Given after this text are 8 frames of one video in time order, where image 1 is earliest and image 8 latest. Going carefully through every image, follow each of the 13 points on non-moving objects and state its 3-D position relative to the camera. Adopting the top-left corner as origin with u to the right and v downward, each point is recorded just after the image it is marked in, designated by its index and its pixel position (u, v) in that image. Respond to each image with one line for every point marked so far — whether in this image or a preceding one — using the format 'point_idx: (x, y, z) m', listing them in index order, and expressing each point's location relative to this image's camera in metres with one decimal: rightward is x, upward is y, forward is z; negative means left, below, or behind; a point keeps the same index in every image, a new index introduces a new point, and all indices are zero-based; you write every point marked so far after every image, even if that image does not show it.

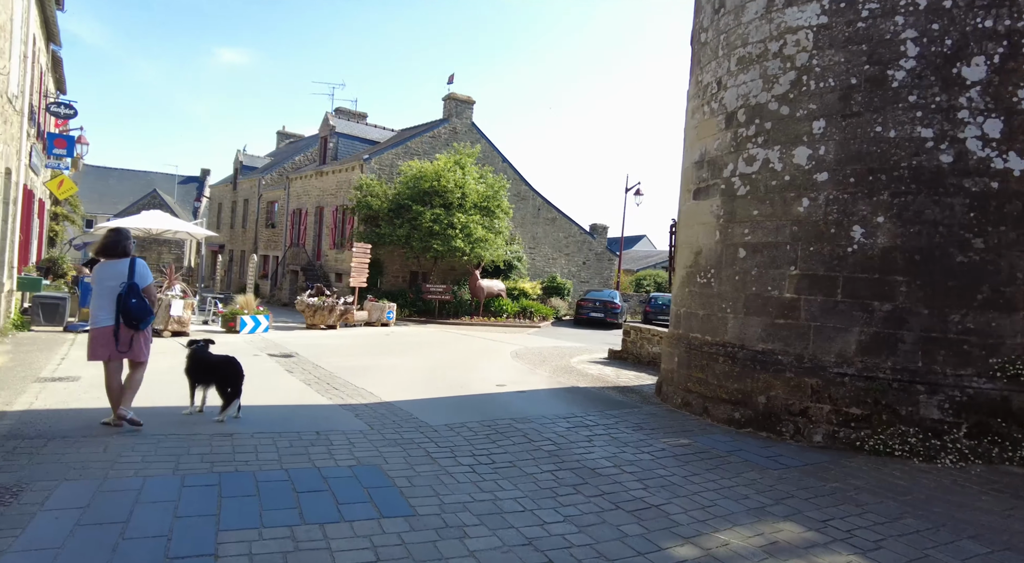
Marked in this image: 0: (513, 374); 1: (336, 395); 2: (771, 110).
0: (0.0, -1.4, +9.5) m
1: (-2.1, -1.4, +7.6) m
2: (+2.6, +1.7, +6.2) m
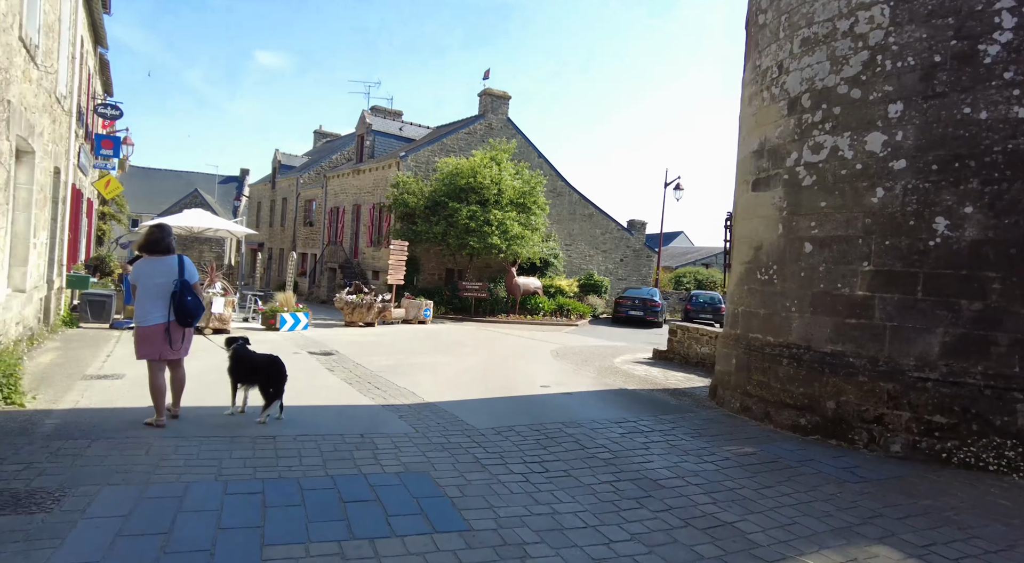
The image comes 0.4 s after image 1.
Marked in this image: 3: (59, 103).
0: (+0.6, -1.4, +9.2) m
1: (-1.6, -1.3, +7.4) m
2: (+3.0, +1.7, +5.7) m
3: (-7.5, +3.0, +10.3) m
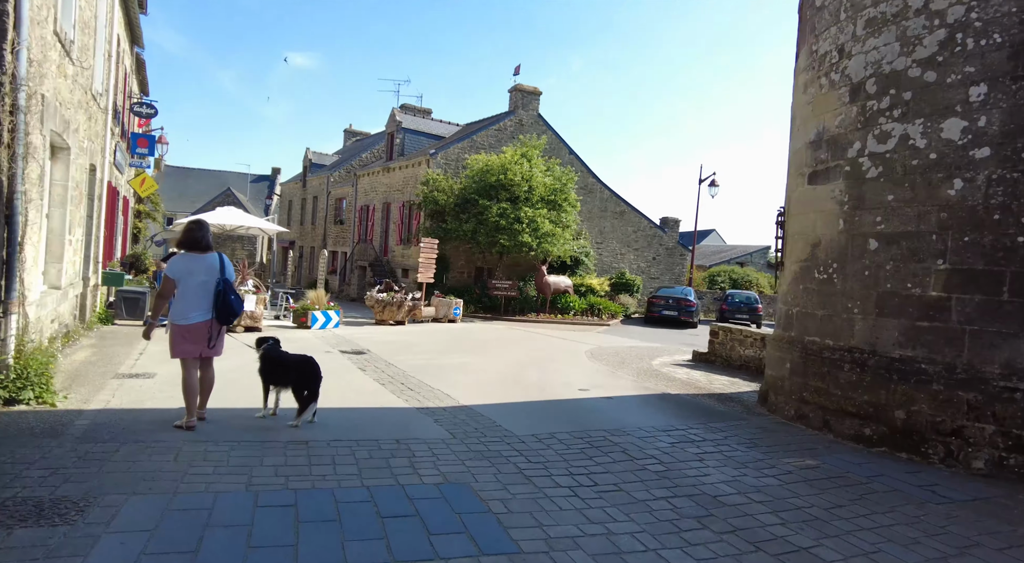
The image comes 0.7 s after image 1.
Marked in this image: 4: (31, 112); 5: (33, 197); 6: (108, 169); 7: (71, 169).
0: (+1.2, -1.4, +8.9) m
1: (-1.1, -1.3, +7.2) m
2: (+3.4, +1.7, +5.3) m
3: (-6.9, +3.0, +10.3) m
4: (-4.4, +1.6, +5.7) m
5: (-4.7, +0.8, +6.1) m
6: (-8.6, +2.4, +13.3) m
7: (-6.0, +1.5, +8.5) m
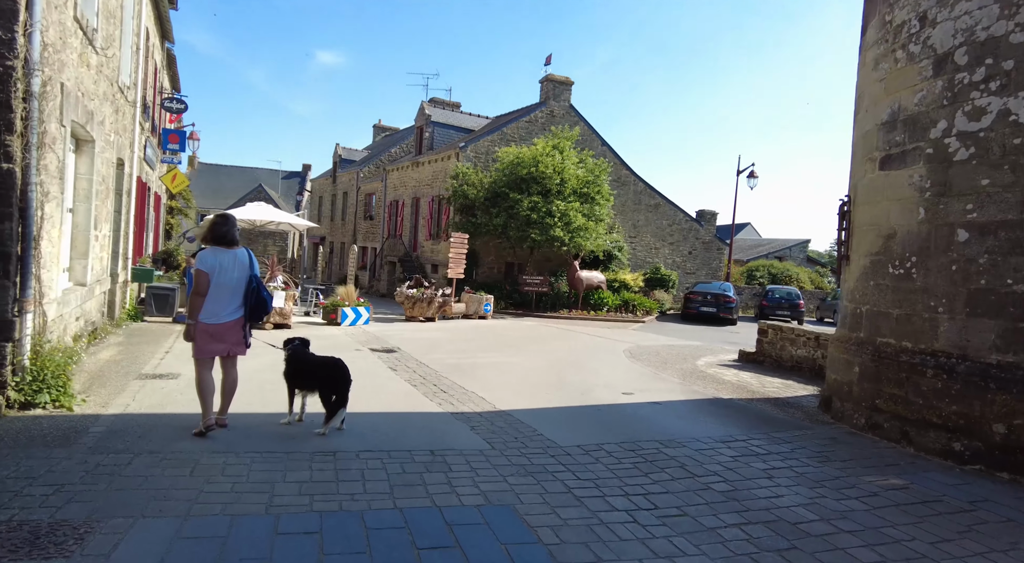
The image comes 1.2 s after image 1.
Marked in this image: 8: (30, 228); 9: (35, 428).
0: (+1.7, -1.3, +8.4) m
1: (-0.7, -1.3, +6.7) m
2: (+3.7, +1.8, +4.7) m
3: (-6.3, +3.1, +10.1) m
4: (-4.1, +1.6, +5.5) m
5: (-4.3, +0.9, +5.8) m
6: (-7.9, +2.5, +13.2) m
7: (-5.5, +1.6, +8.3) m
8: (-3.9, +0.4, +5.1) m
9: (-3.5, -1.1, +4.6) m
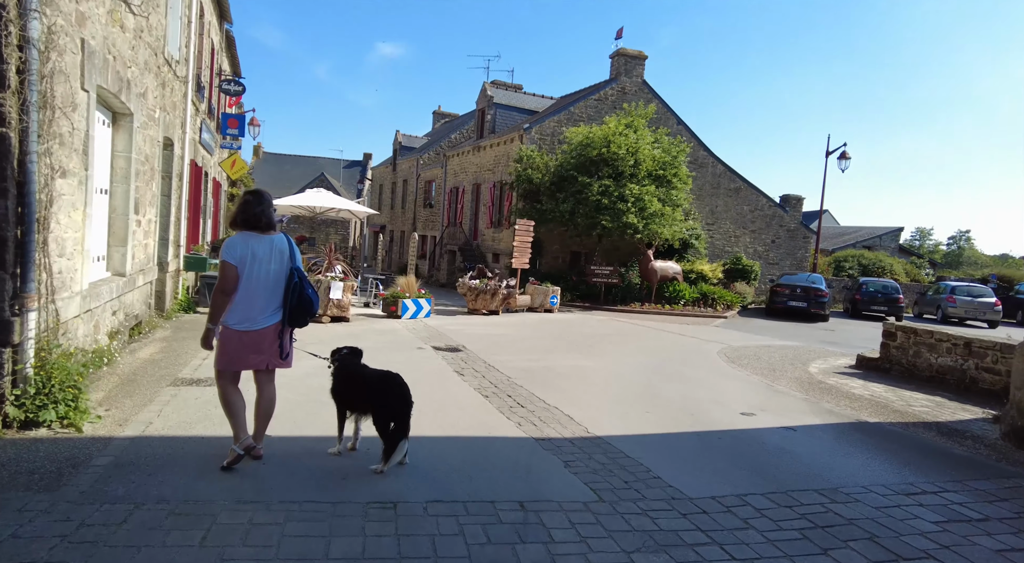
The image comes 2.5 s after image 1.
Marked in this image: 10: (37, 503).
0: (+2.6, -1.3, +7.0) m
1: (+0.1, -1.2, +5.6) m
2: (+4.4, +1.8, +3.0) m
3: (-5.1, +3.2, +9.4) m
4: (-3.3, +1.6, +4.5) m
5: (-3.5, +0.9, +5.0) m
6: (-6.4, +2.7, +12.6) m
7: (-4.5, +1.7, +7.5) m
8: (-3.2, +0.5, +4.2) m
9: (-2.9, -1.0, +3.7) m
10: (-2.3, -1.1, +3.1) m
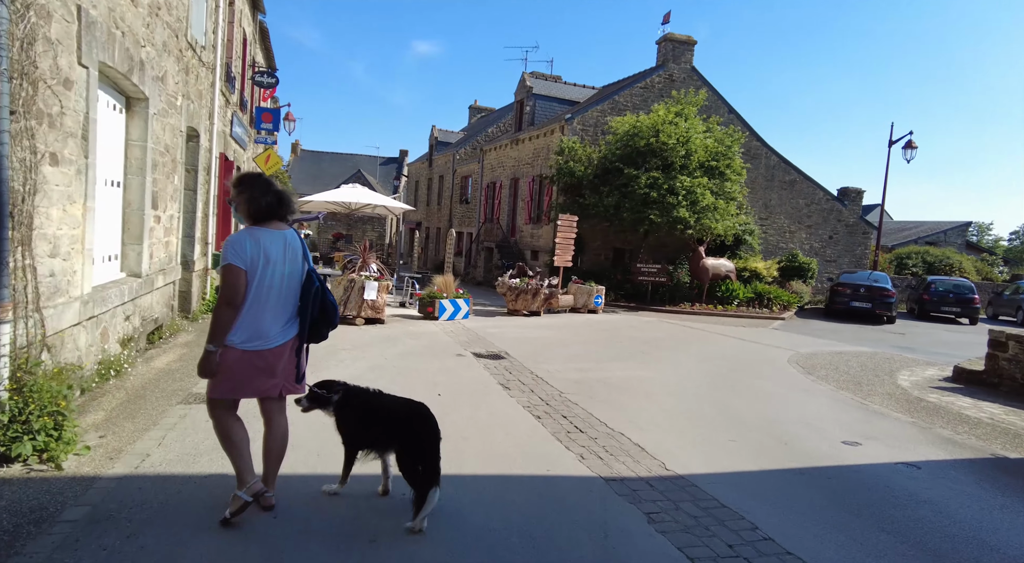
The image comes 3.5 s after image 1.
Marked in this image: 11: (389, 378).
0: (+3.2, -1.3, +6.0) m
1: (+0.6, -1.3, +4.7) m
2: (+4.7, +1.7, +1.9) m
3: (-4.5, +3.2, +8.8) m
4: (-2.9, +1.6, +3.8) m
5: (-3.1, +0.9, +4.3) m
6: (-5.6, +2.7, +12.0) m
7: (-3.9, +1.7, +6.9) m
8: (-2.8, +0.5, +3.5) m
9: (-2.5, -1.1, +3.0) m
10: (-2.0, -1.1, +2.3) m
11: (-1.3, -1.0, +6.6) m
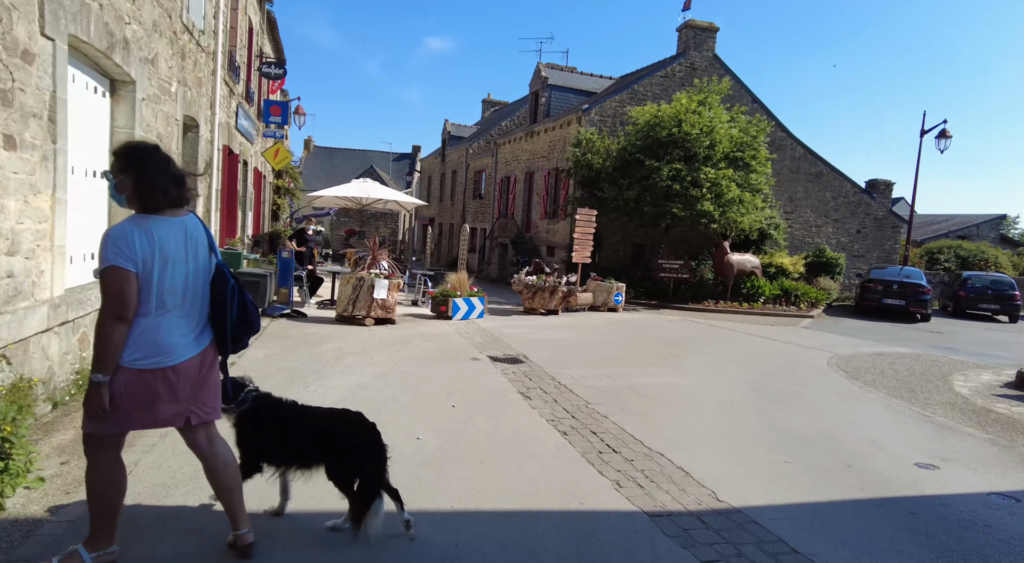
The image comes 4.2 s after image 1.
0: (+3.4, -1.3, +5.3) m
1: (+0.8, -1.3, +4.1) m
2: (+4.8, +1.7, +1.2) m
3: (-4.2, +3.2, +8.2) m
4: (-2.8, +1.6, +3.3) m
5: (-2.9, +0.9, +3.7) m
6: (-5.3, +2.7, +11.5) m
7: (-3.7, +1.7, +6.3) m
8: (-2.7, +0.4, +2.9) m
9: (-2.4, -1.1, +2.4) m
10: (-1.9, -1.1, +1.7) m
11: (-1.1, -1.0, +6.1) m
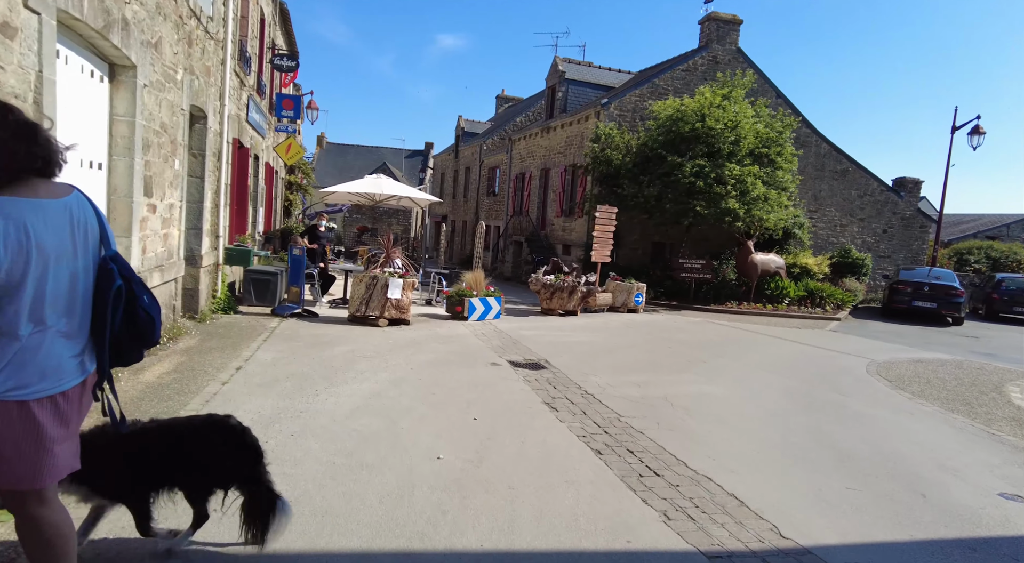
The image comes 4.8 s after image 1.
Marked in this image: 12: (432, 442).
0: (+3.6, -1.3, +4.8) m
1: (+0.9, -1.3, +3.6) m
2: (+5.0, +1.6, +0.6) m
3: (-3.9, +3.3, +7.8) m
4: (-2.6, +1.6, +2.8) m
5: (-2.7, +0.9, +3.3) m
6: (-4.9, +2.8, +11.1) m
7: (-3.5, +1.7, +5.9) m
8: (-2.5, +0.4, +2.5) m
9: (-2.2, -1.1, +2.0) m
10: (-1.7, -1.2, +1.3) m
11: (-0.9, -1.0, +5.6) m
12: (-0.6, -1.1, +4.3) m
